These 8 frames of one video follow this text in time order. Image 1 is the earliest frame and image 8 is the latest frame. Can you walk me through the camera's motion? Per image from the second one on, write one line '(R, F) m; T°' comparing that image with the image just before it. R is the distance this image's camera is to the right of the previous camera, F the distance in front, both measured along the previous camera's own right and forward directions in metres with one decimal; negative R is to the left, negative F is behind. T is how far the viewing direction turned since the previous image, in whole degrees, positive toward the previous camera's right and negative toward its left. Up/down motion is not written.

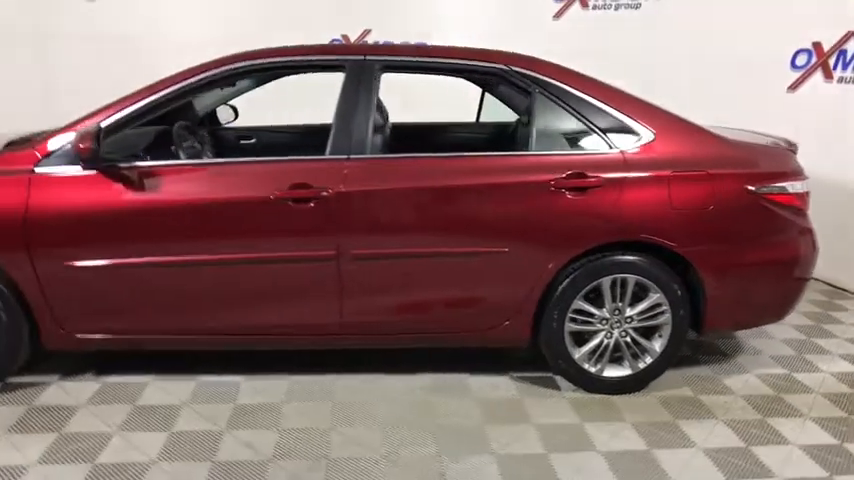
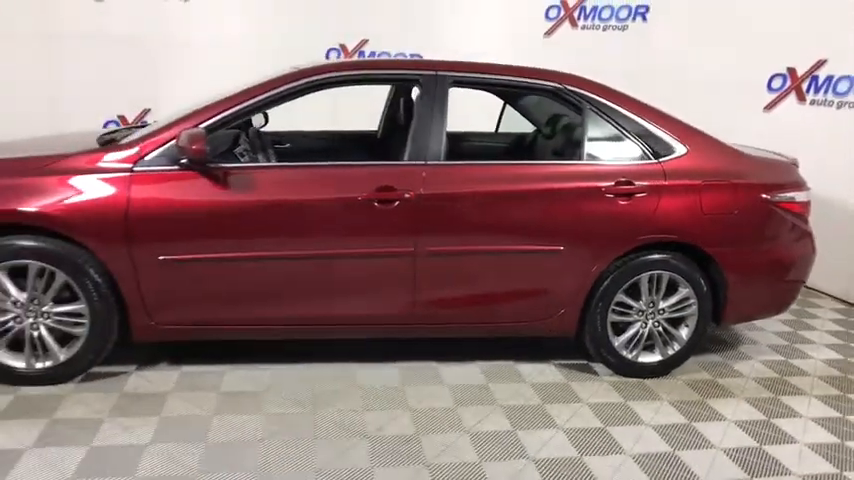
(-0.6, -0.3) m; +5°
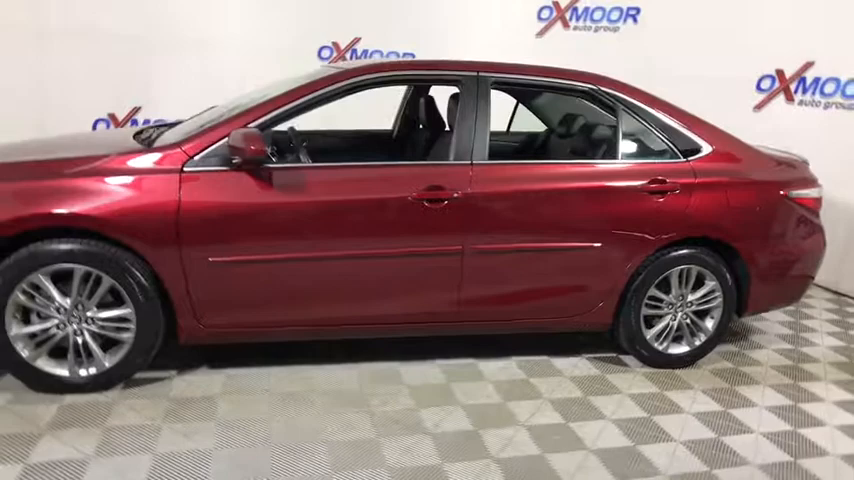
(-0.4, 0.0) m; +4°
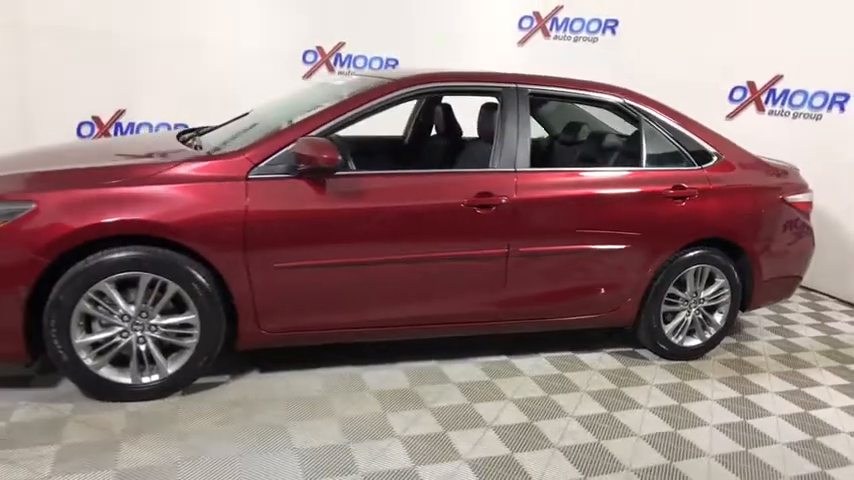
(-0.5, -0.1) m; +5°
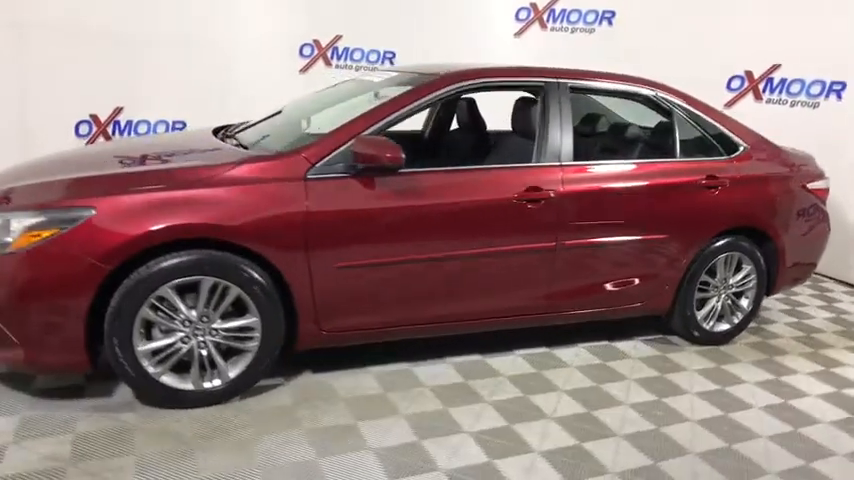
(-0.4, 0.0) m; +3°
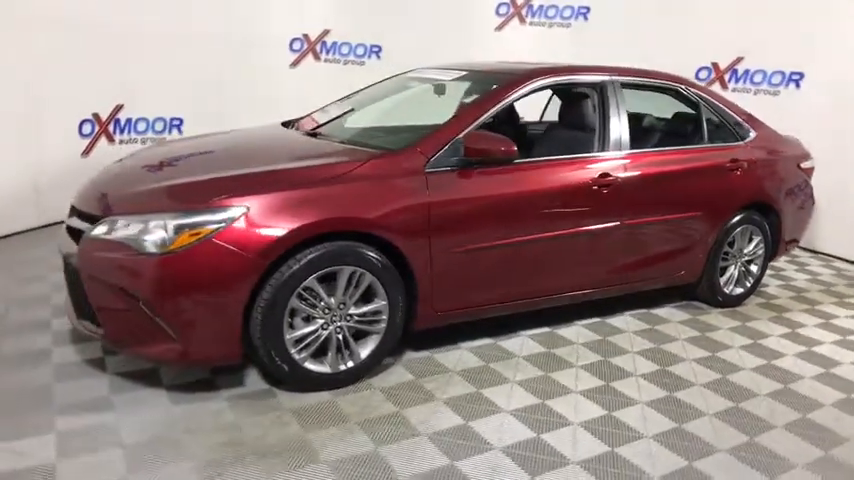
(-0.9, -0.2) m; +8°
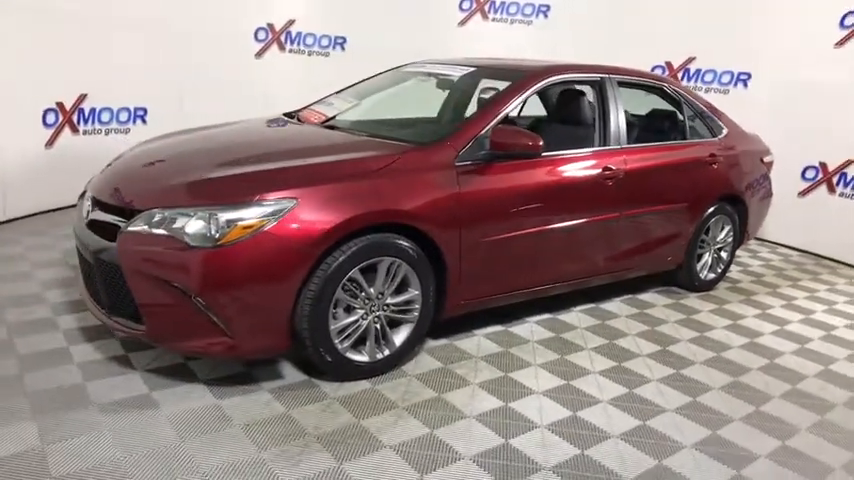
(-0.5, -0.1) m; +7°
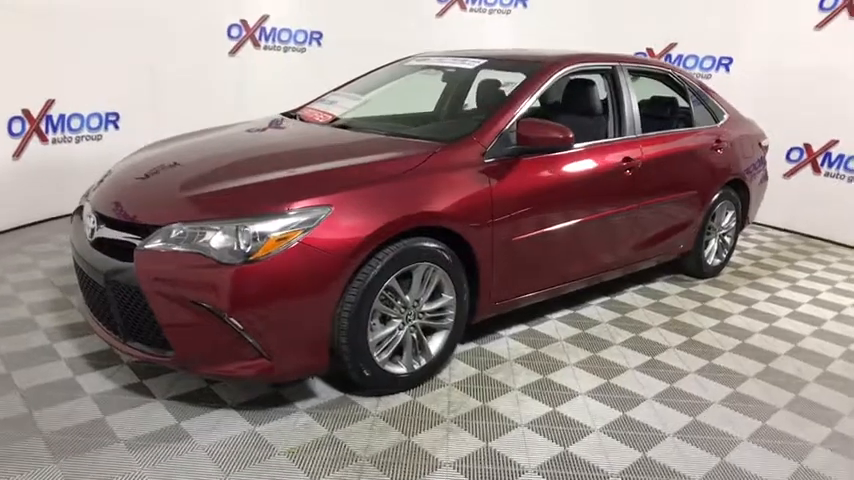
(-0.3, +0.2) m; +4°
